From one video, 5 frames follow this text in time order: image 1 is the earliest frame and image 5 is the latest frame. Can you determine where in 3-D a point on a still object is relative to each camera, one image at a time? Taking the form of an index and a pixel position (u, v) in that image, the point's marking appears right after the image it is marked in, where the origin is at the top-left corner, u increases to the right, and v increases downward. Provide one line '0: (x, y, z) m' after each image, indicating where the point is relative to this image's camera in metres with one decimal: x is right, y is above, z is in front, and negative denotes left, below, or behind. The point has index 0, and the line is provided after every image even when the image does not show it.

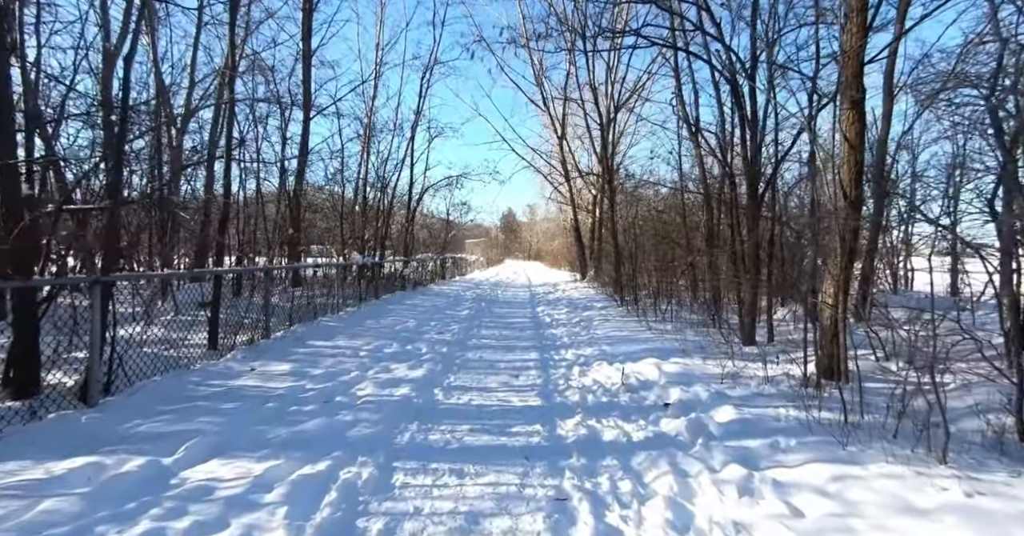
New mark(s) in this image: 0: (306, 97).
0: (-5.0, +4.1, +12.8) m
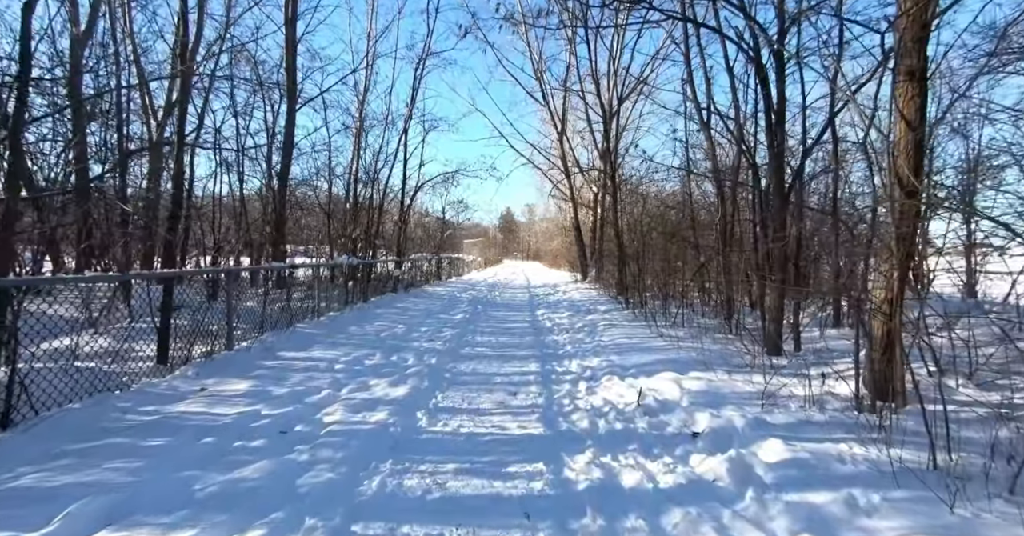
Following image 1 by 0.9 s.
0: (-5.0, +4.1, +12.0) m
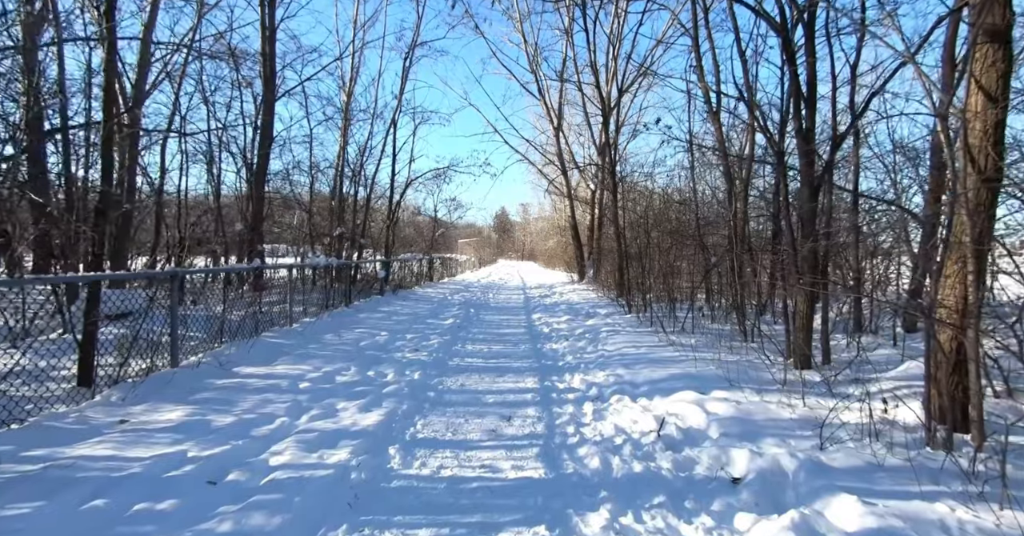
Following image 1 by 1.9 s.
0: (-5.1, +4.1, +11.3) m
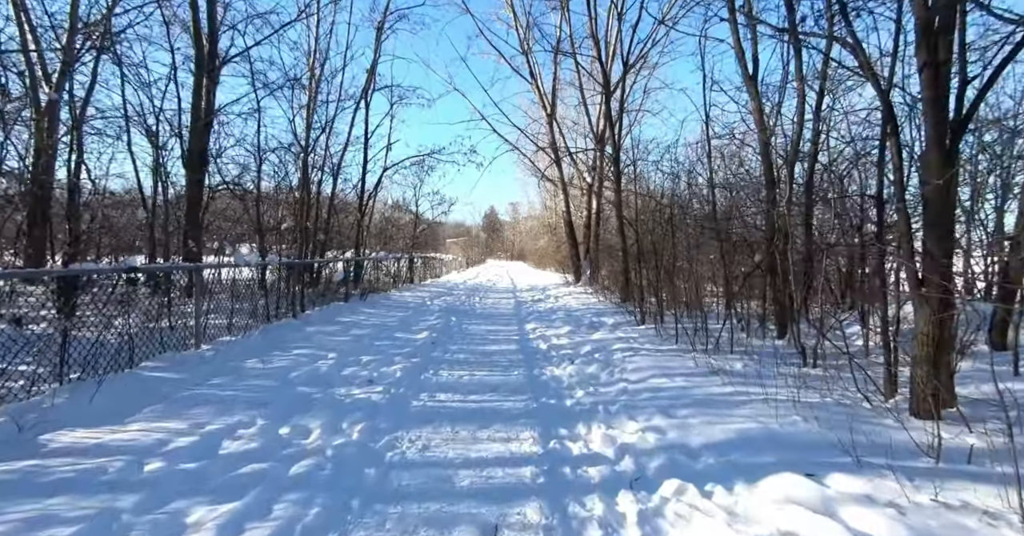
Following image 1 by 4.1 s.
0: (-5.3, +4.1, +9.4) m
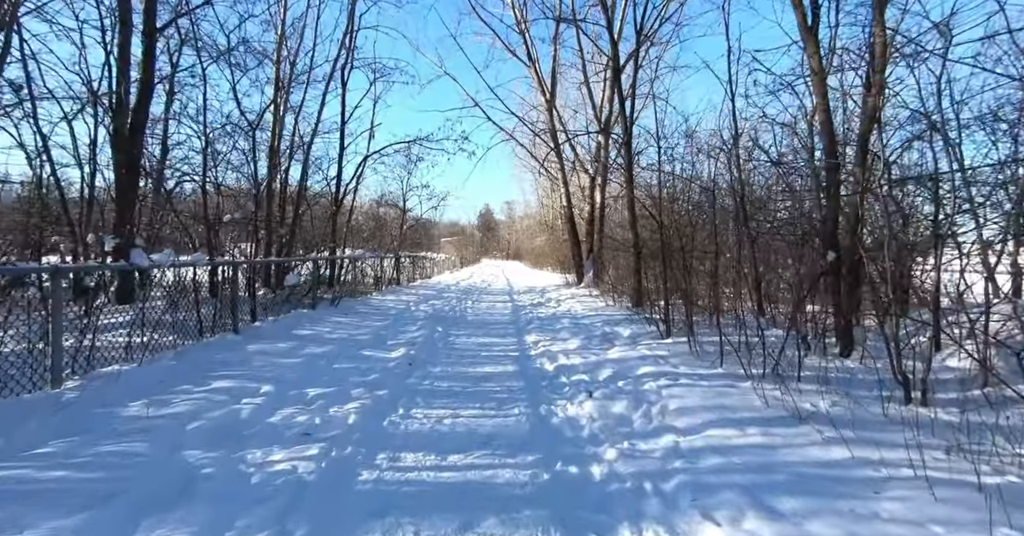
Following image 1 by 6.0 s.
0: (-5.4, +4.1, +7.8) m
